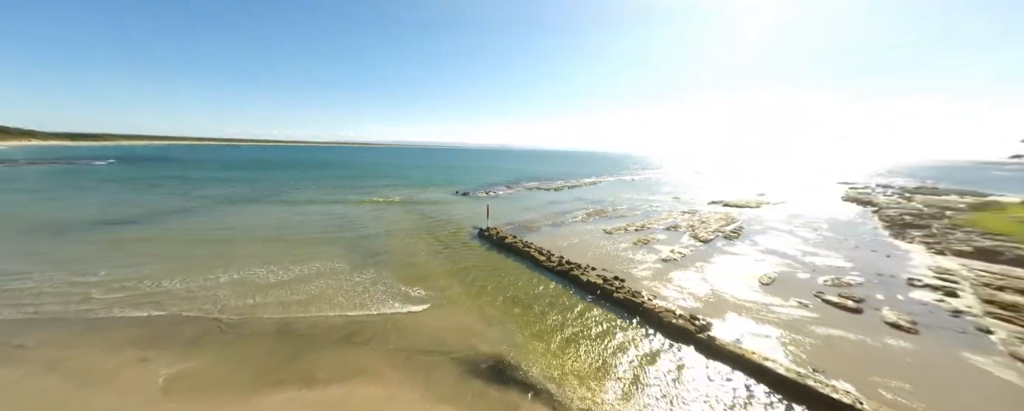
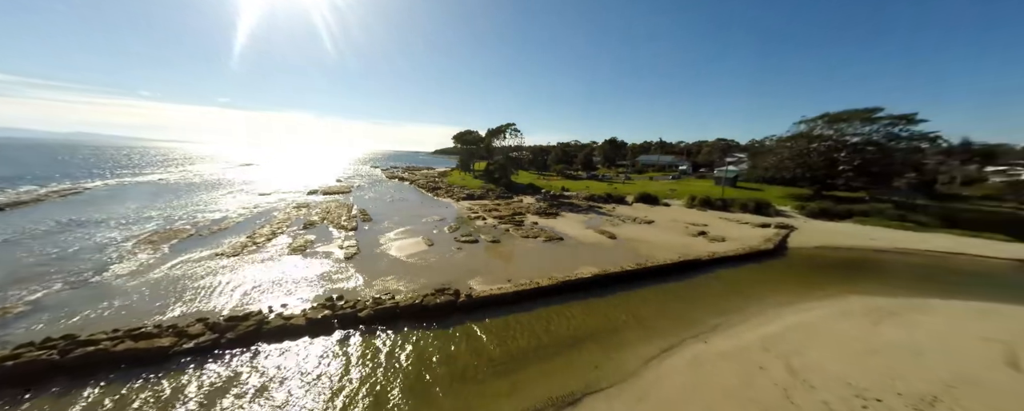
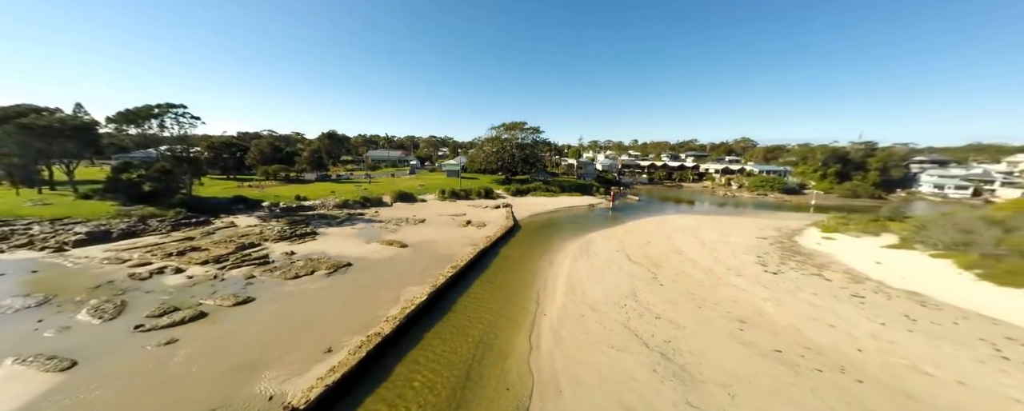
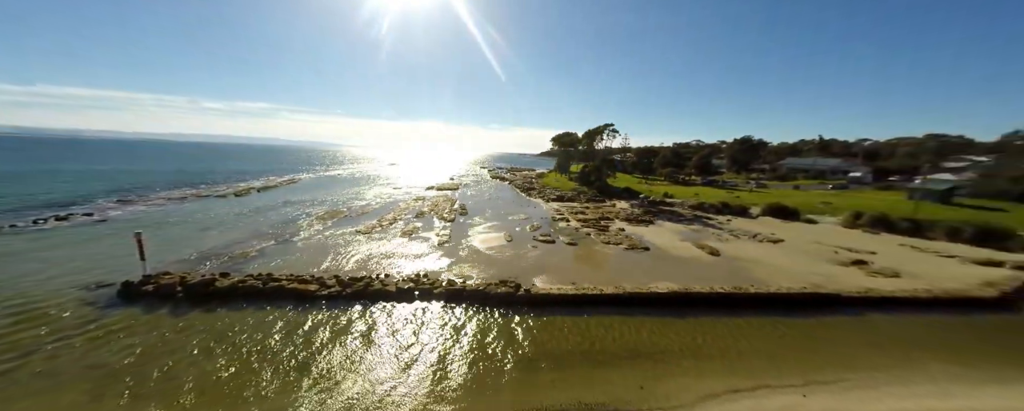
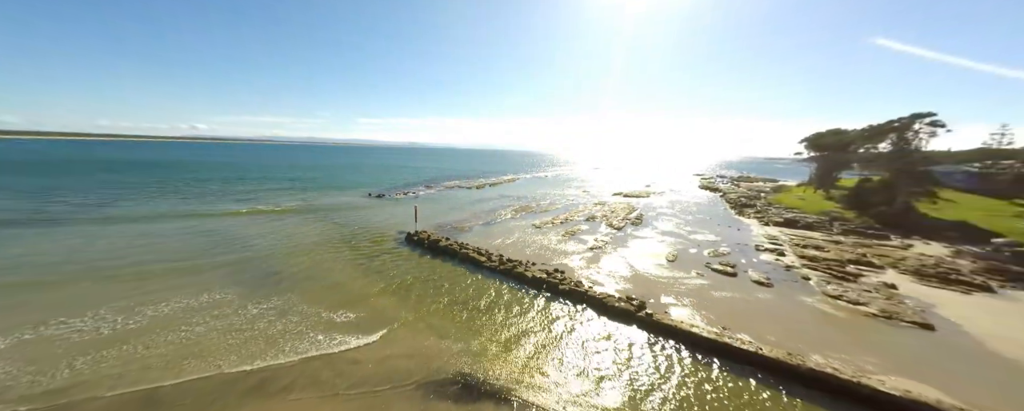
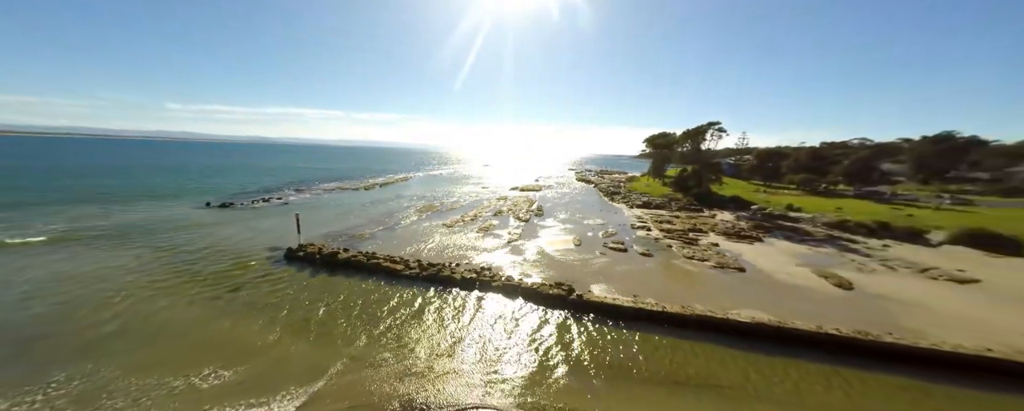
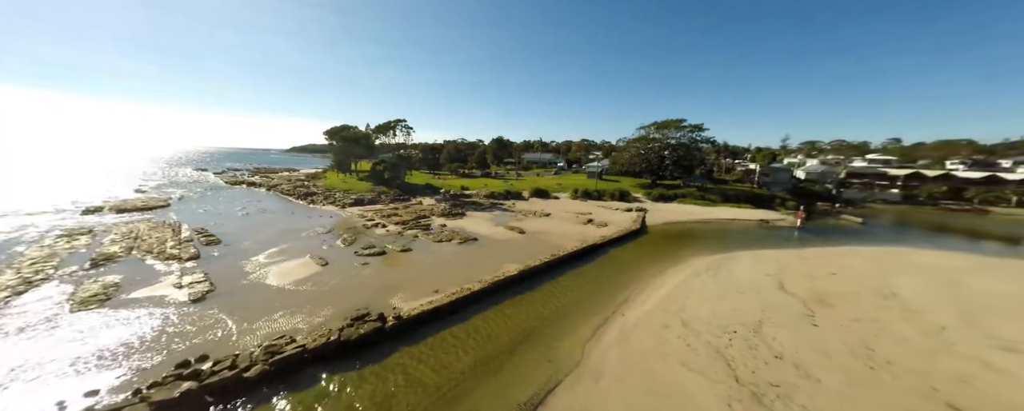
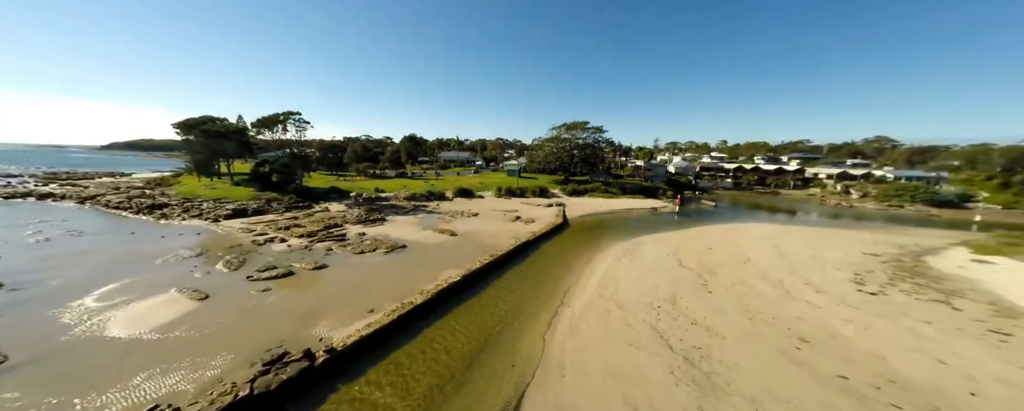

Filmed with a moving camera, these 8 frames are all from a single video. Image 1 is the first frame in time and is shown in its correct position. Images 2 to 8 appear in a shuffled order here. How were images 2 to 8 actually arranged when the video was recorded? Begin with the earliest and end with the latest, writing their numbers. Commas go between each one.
5, 6, 4, 2, 7, 8, 3
